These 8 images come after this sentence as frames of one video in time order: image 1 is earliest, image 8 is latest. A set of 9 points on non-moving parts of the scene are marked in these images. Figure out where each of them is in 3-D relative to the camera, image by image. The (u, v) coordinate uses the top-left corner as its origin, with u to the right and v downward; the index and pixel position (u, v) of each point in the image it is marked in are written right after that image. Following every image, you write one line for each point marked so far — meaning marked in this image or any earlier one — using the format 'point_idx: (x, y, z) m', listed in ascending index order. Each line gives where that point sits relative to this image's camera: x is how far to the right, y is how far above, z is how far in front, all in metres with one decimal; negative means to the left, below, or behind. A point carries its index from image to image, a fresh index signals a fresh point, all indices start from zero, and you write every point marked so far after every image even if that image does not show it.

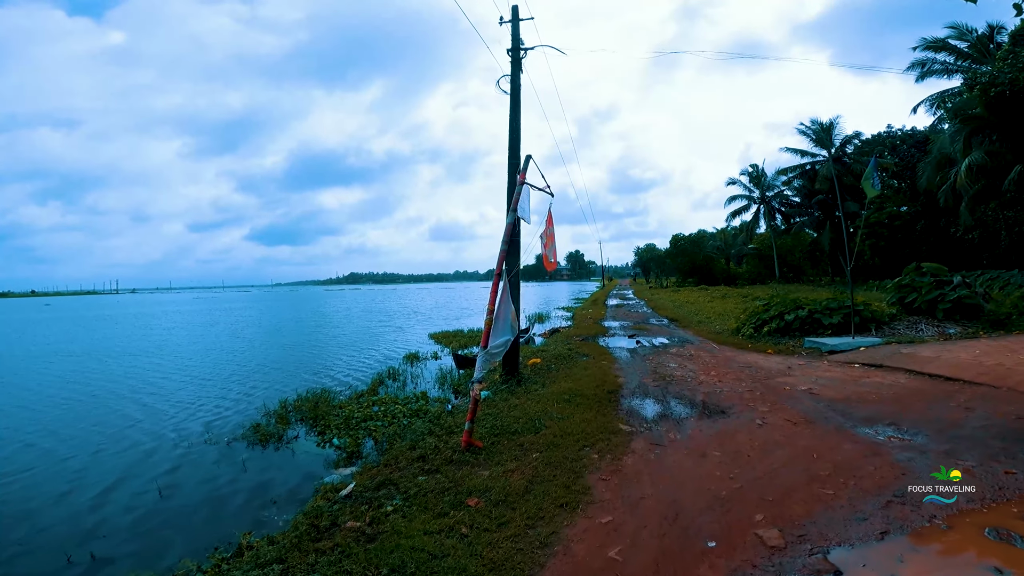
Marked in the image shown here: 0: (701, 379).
0: (+3.3, -1.6, +8.1) m
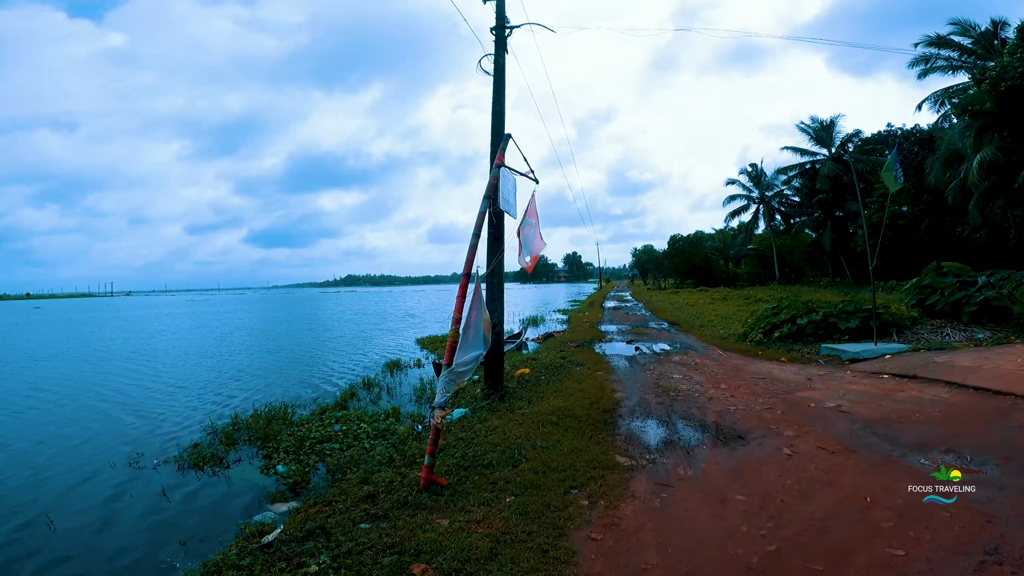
0: (+3.0, -1.6, +7.0) m
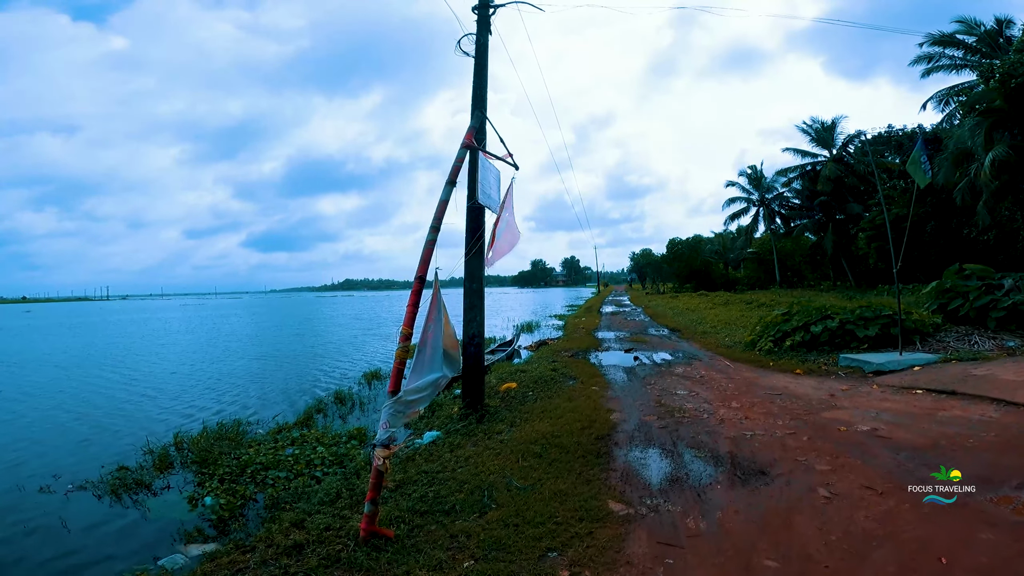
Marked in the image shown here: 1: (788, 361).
0: (+2.7, -1.7, +6.1) m
1: (+5.4, -1.4, +9.1) m
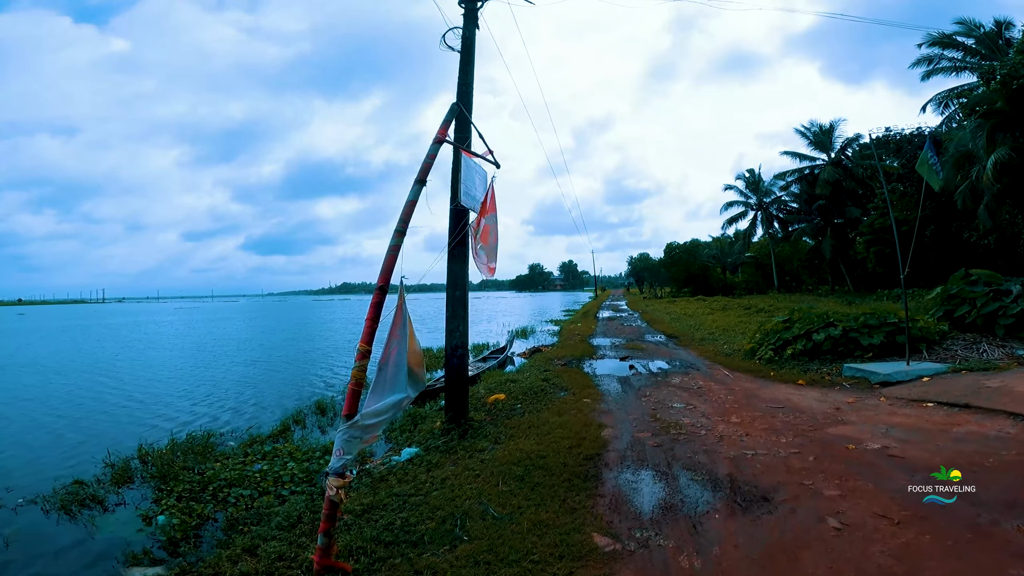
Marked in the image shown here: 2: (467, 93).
0: (+2.5, -1.8, +5.7) m
1: (+5.2, -1.6, +8.7) m
2: (-0.7, +3.0, +7.2) m
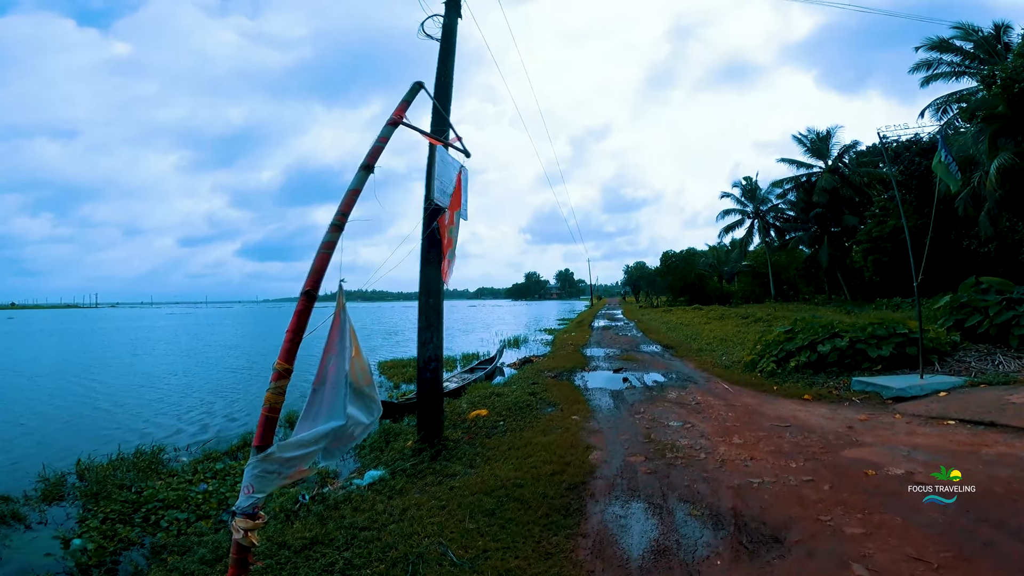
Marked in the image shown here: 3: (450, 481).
0: (+2.3, -1.8, +5.1) m
1: (+4.9, -1.7, +8.1) m
2: (-1.0, +2.9, +6.7) m
3: (-0.6, -1.9, +4.7) m
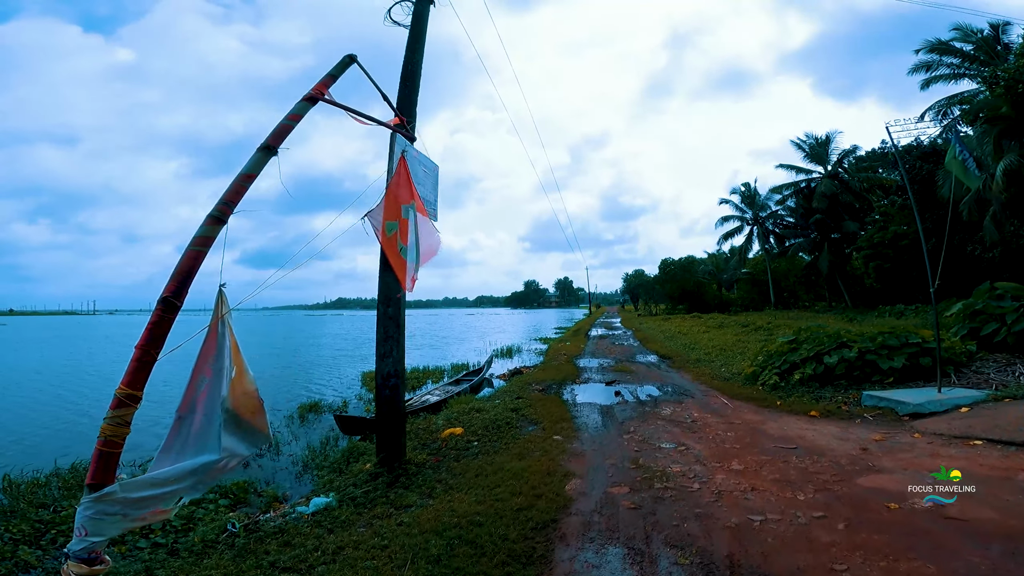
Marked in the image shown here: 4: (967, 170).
0: (+2.0, -1.9, +4.4) m
1: (+4.6, -1.8, +7.5) m
2: (-1.3, +2.8, +6.1) m
3: (-0.9, -2.0, +4.0) m
4: (+7.3, +1.9, +7.6) m
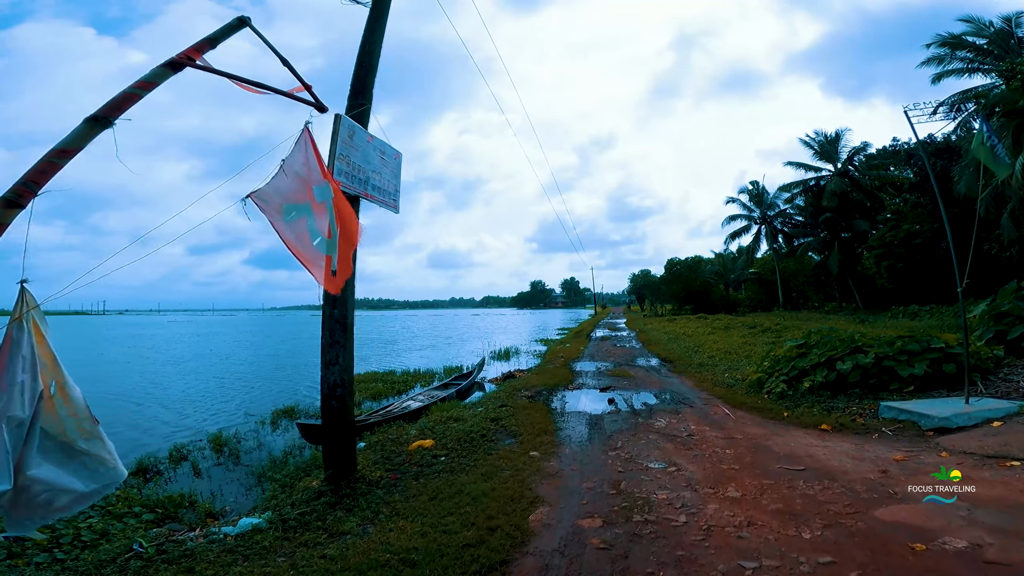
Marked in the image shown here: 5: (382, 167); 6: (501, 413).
0: (+1.6, -1.8, +3.7) m
1: (+4.3, -1.8, +6.7) m
2: (-1.6, +2.9, +5.4) m
3: (-1.3, -2.0, +3.4) m
4: (+7.0, +2.0, +6.9) m
5: (-1.4, +1.3, +5.0) m
6: (-0.1, -2.0, +7.7) m
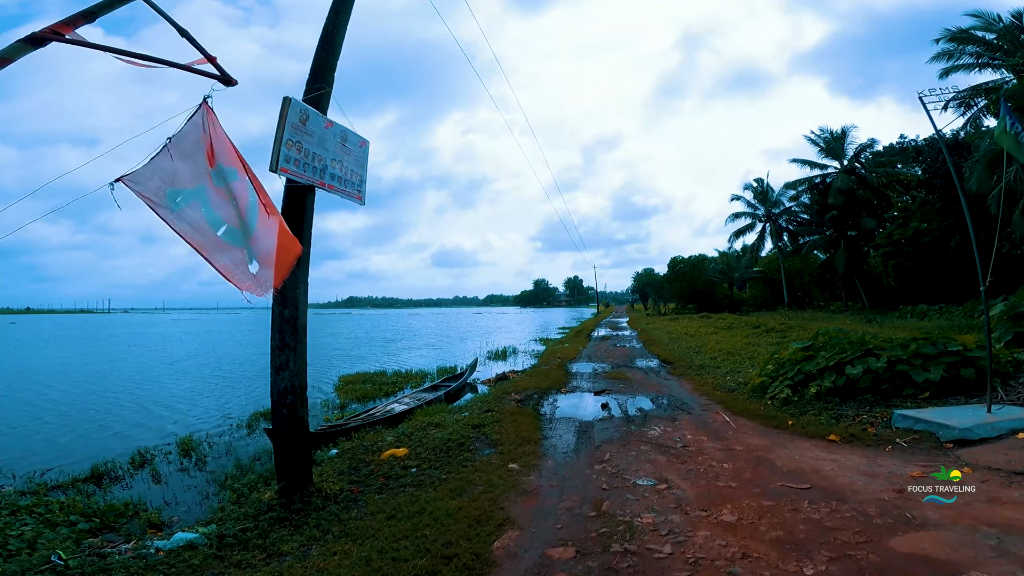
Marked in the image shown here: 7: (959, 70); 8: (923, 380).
0: (+1.4, -1.8, +3.3) m
1: (+4.1, -1.7, +6.2) m
2: (-1.8, +2.9, +5.0) m
3: (-1.5, -1.9, +3.0) m
4: (+6.7, +2.0, +6.4) m
5: (-1.6, +1.3, +4.5) m
6: (-0.4, -2.0, +7.3) m
7: (+19.1, +9.4, +19.5) m
8: (+5.6, -1.2, +6.4) m
